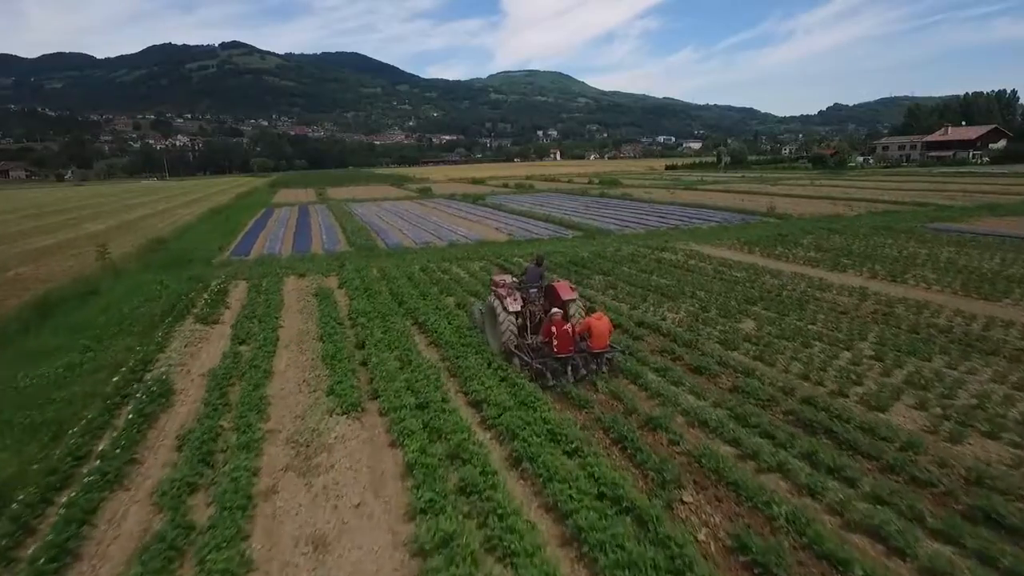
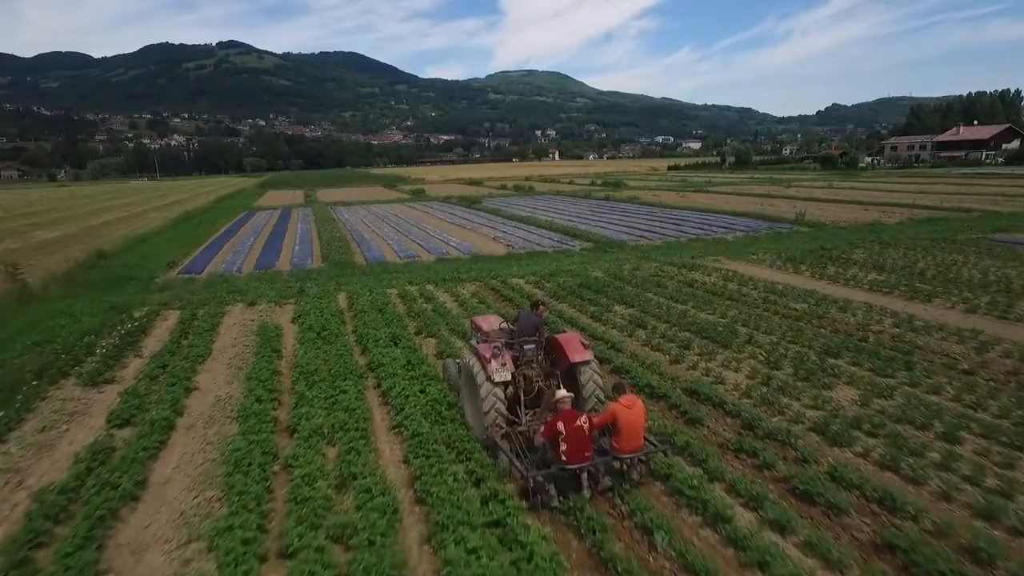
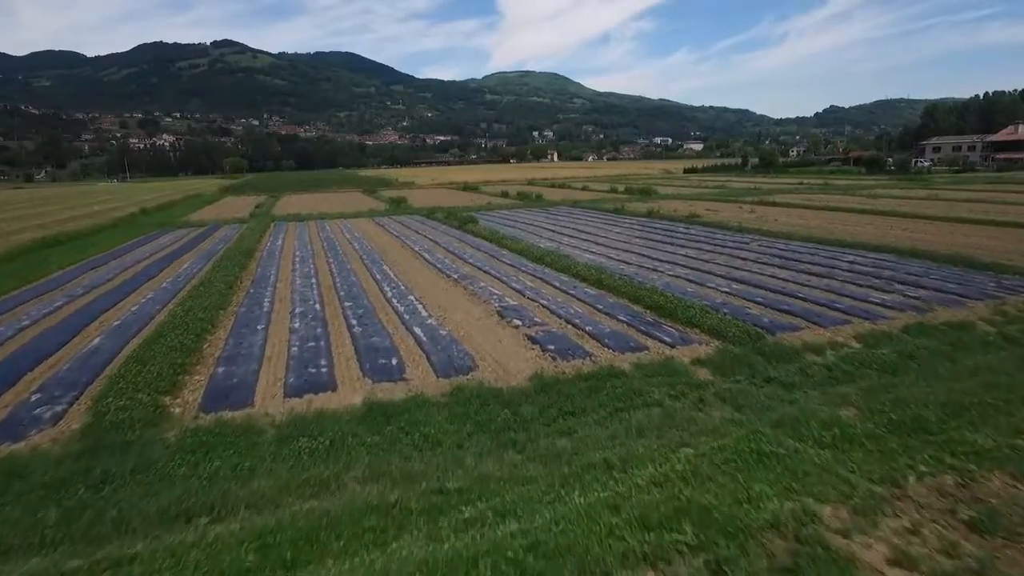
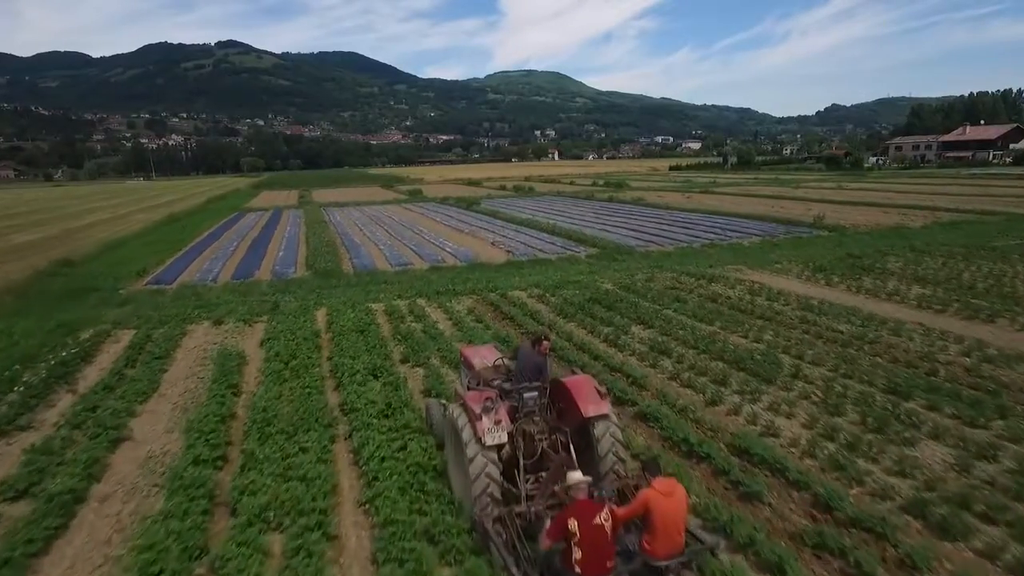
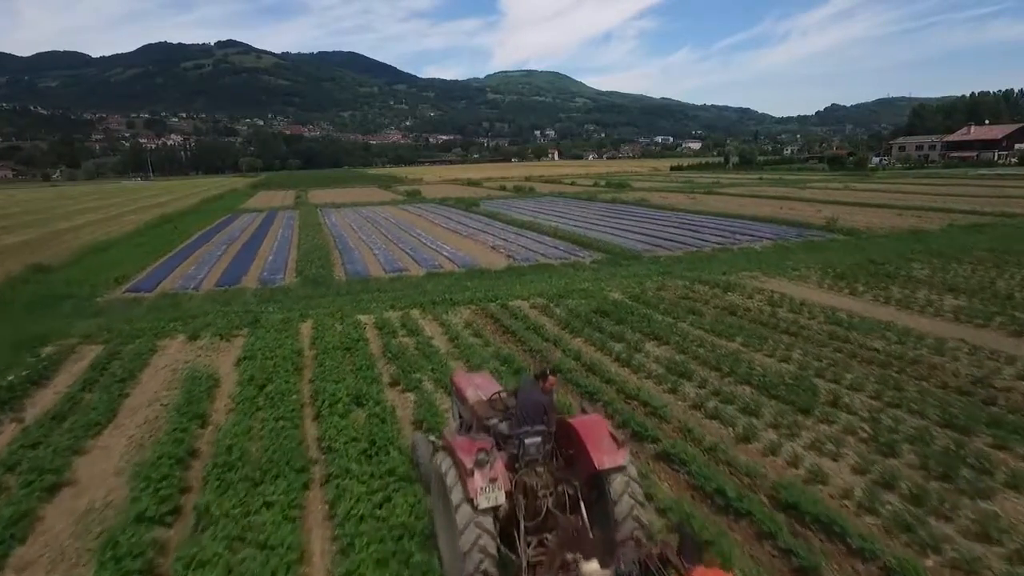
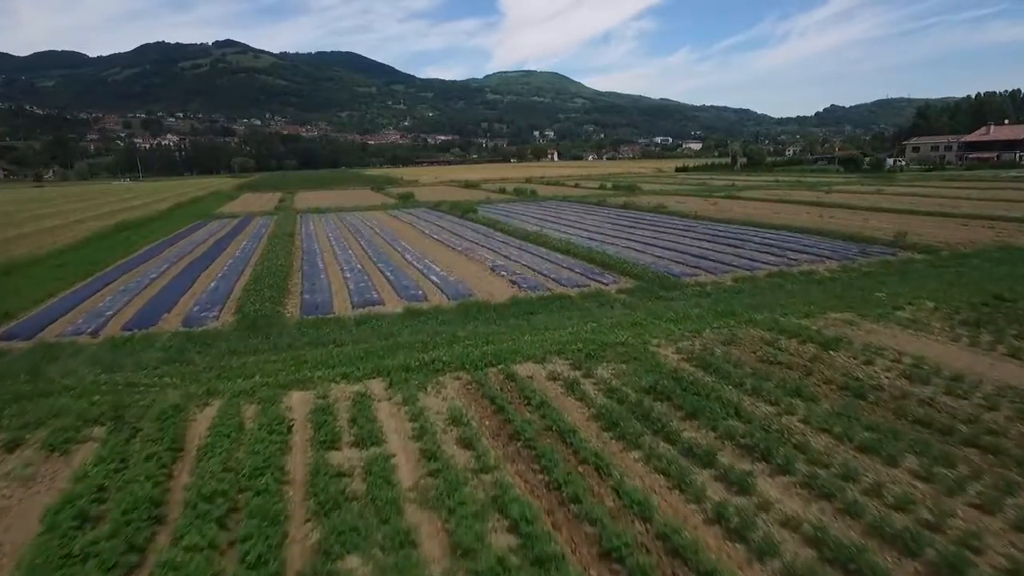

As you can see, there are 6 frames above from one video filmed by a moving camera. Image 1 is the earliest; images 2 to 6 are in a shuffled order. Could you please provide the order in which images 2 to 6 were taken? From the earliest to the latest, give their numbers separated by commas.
2, 4, 5, 6, 3
